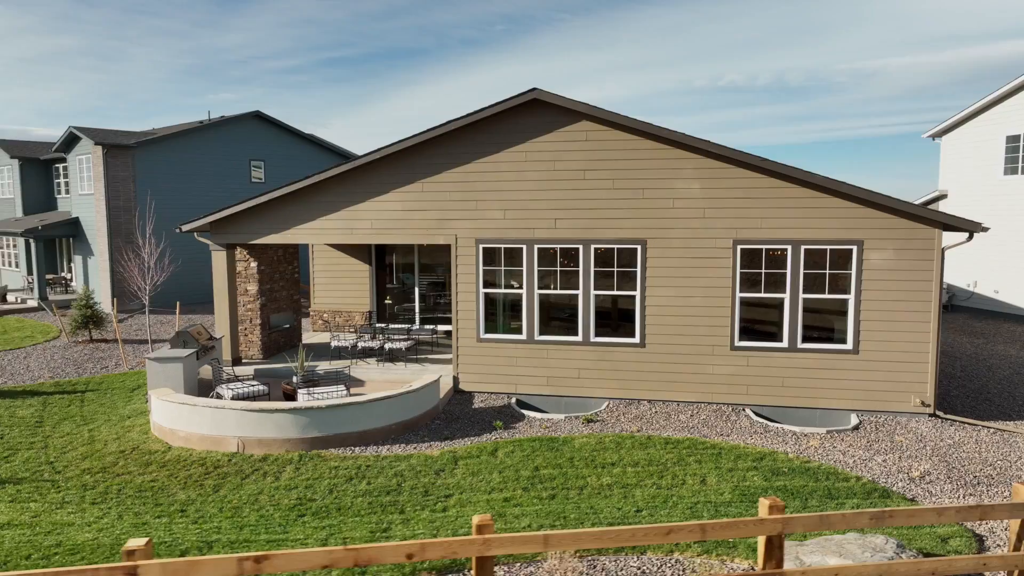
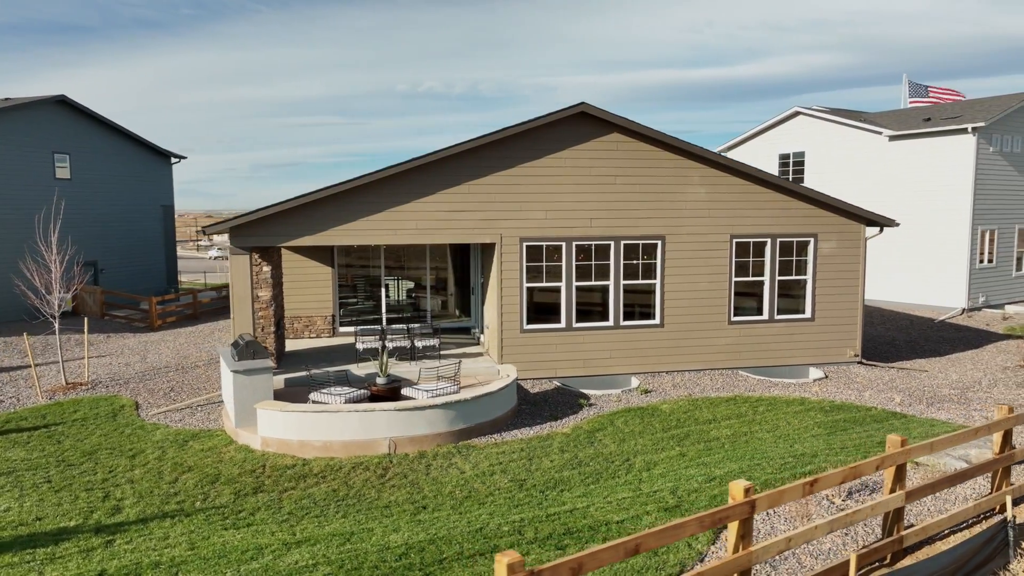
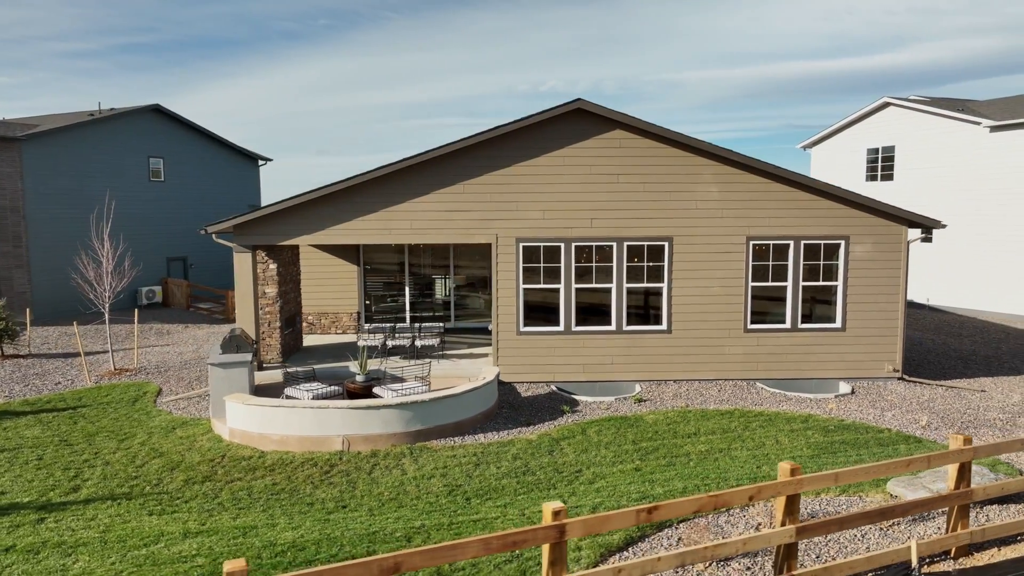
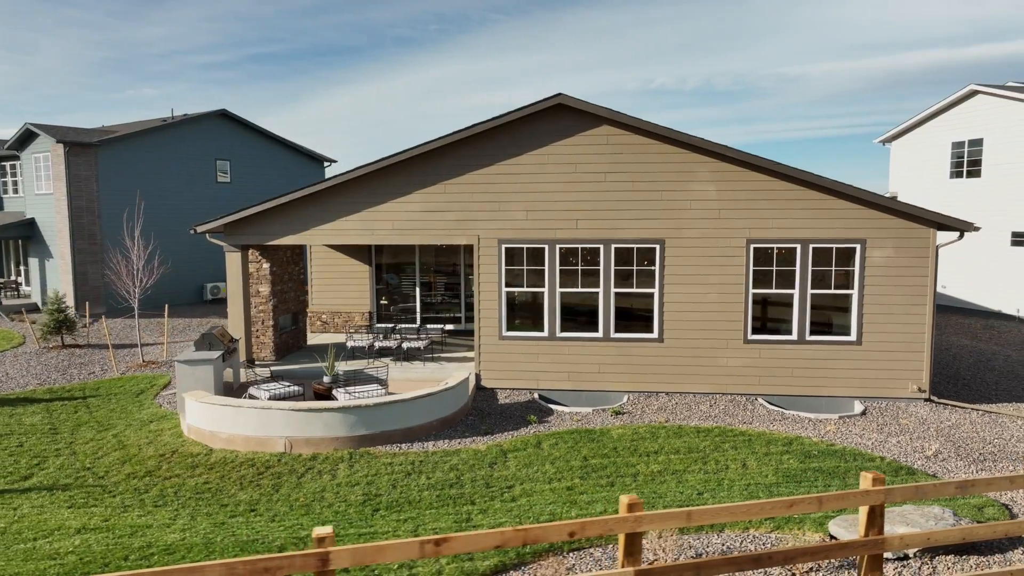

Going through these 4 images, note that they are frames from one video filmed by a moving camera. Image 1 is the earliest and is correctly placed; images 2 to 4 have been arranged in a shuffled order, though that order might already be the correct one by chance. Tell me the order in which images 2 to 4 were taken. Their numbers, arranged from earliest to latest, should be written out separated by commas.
4, 3, 2
